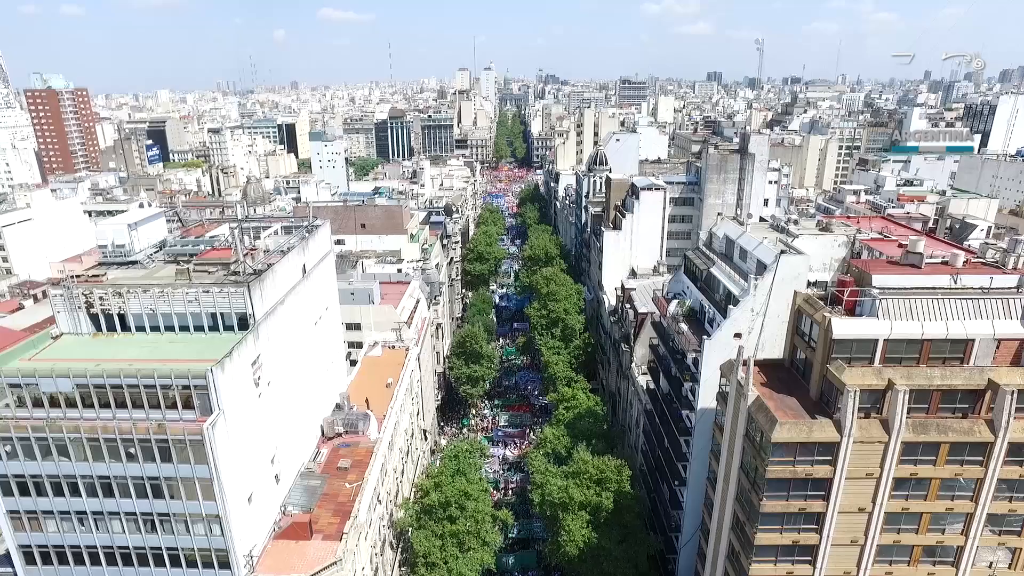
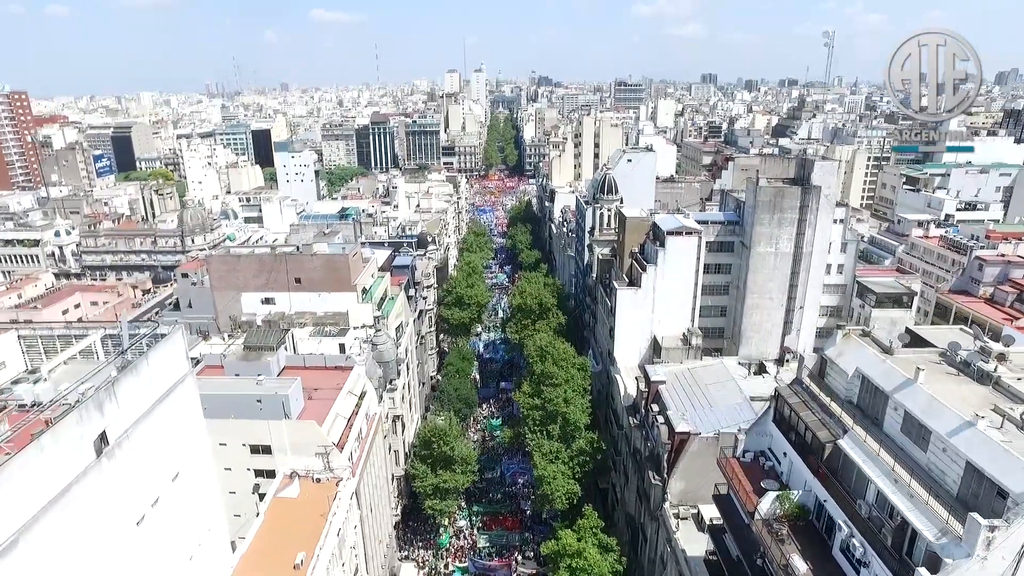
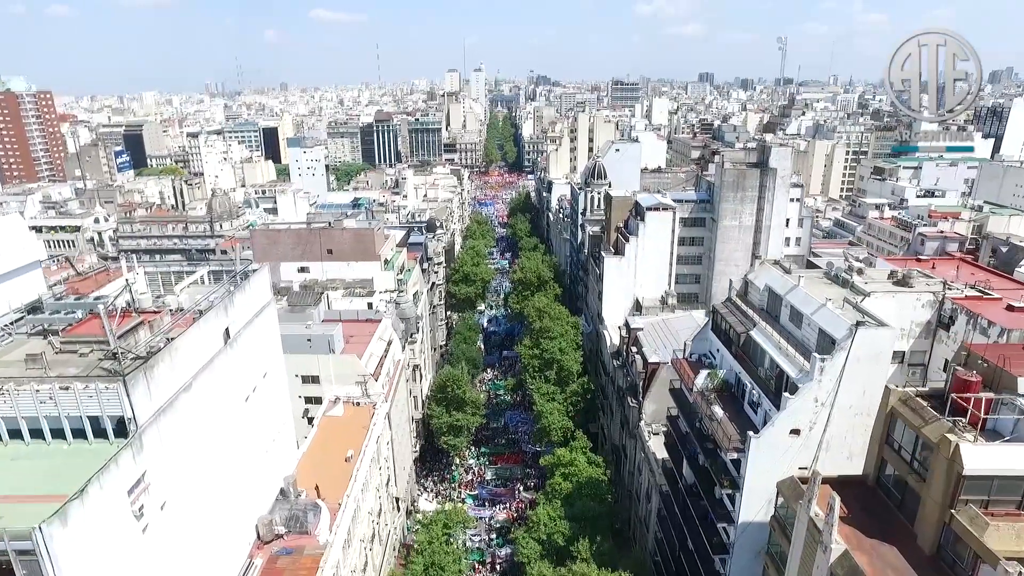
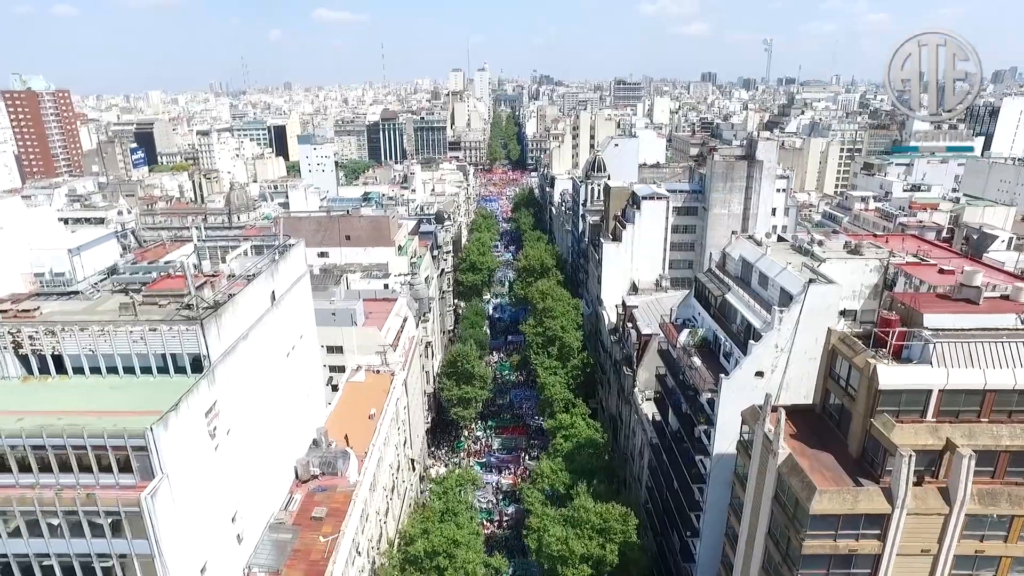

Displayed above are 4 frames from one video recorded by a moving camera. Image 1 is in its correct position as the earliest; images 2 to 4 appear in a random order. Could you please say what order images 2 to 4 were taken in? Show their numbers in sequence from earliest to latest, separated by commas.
4, 3, 2
